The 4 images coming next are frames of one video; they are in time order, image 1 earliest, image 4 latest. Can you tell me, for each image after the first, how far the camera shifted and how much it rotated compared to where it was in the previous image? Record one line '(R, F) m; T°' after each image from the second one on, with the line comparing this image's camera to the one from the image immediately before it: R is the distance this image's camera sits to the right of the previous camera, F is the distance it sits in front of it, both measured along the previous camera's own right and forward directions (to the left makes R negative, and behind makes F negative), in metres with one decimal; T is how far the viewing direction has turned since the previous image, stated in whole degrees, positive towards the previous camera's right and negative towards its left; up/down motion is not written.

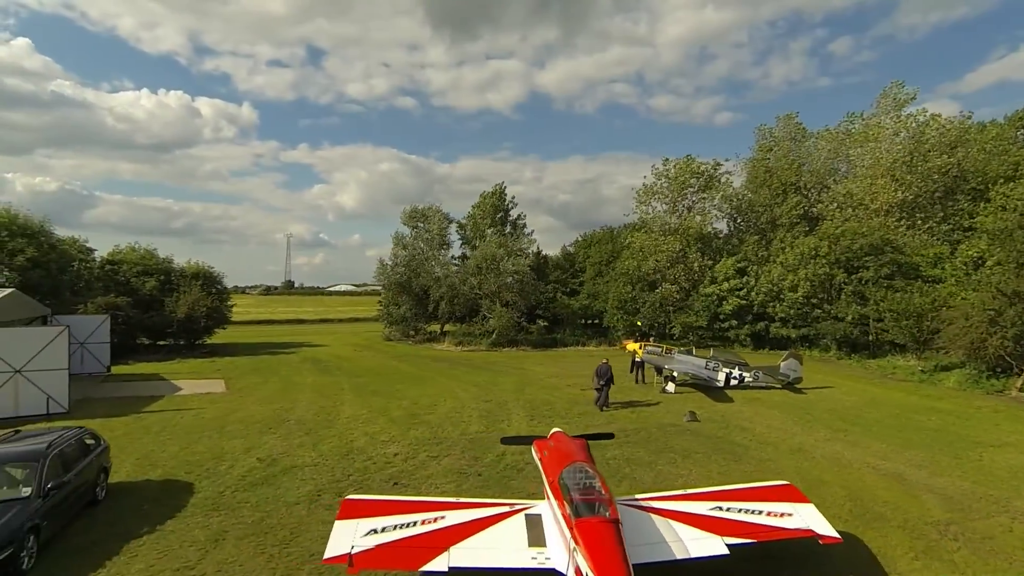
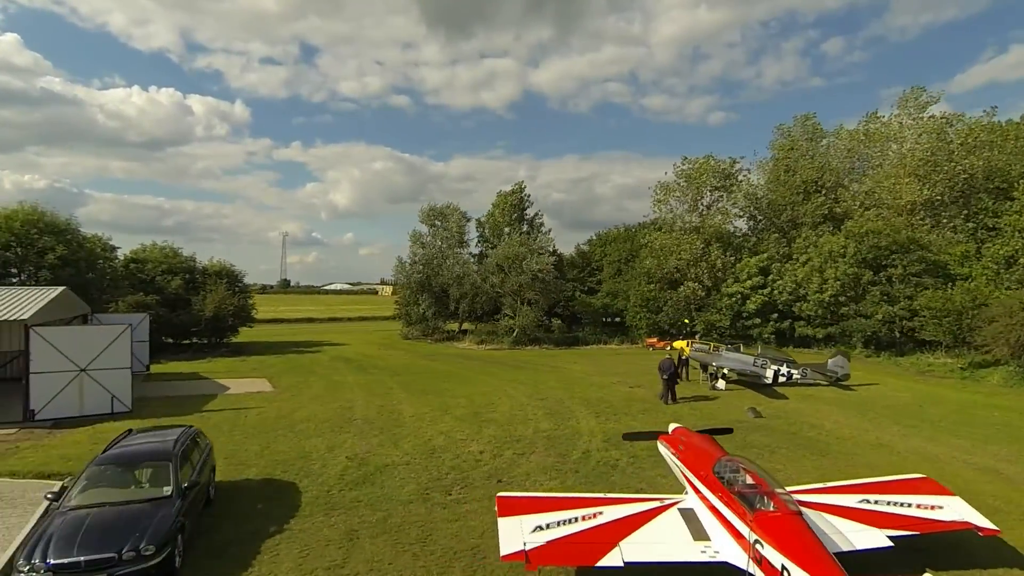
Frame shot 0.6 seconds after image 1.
(-2.1, 0.0) m; +1°
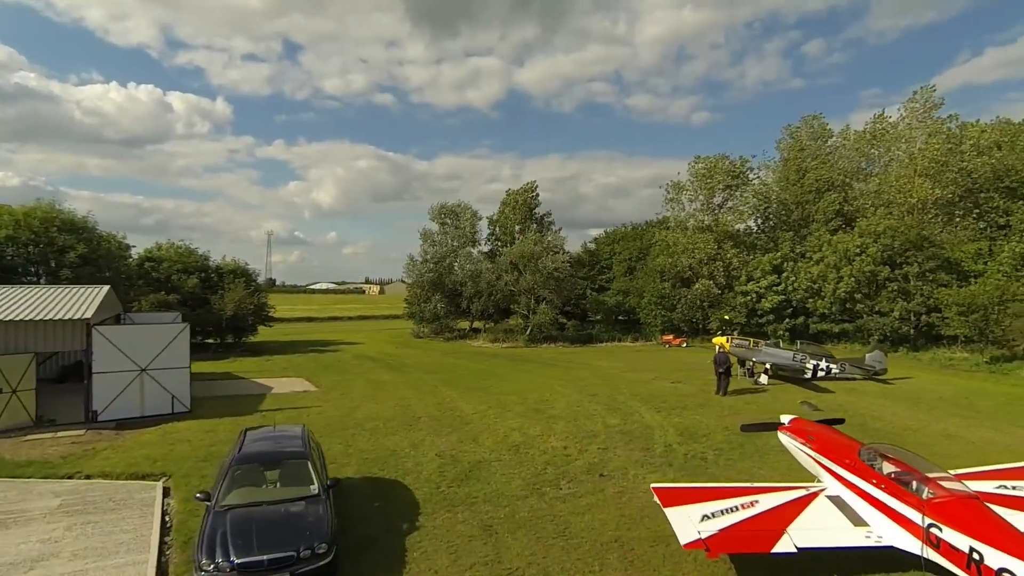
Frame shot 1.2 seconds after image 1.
(-2.2, 0.0) m; +2°
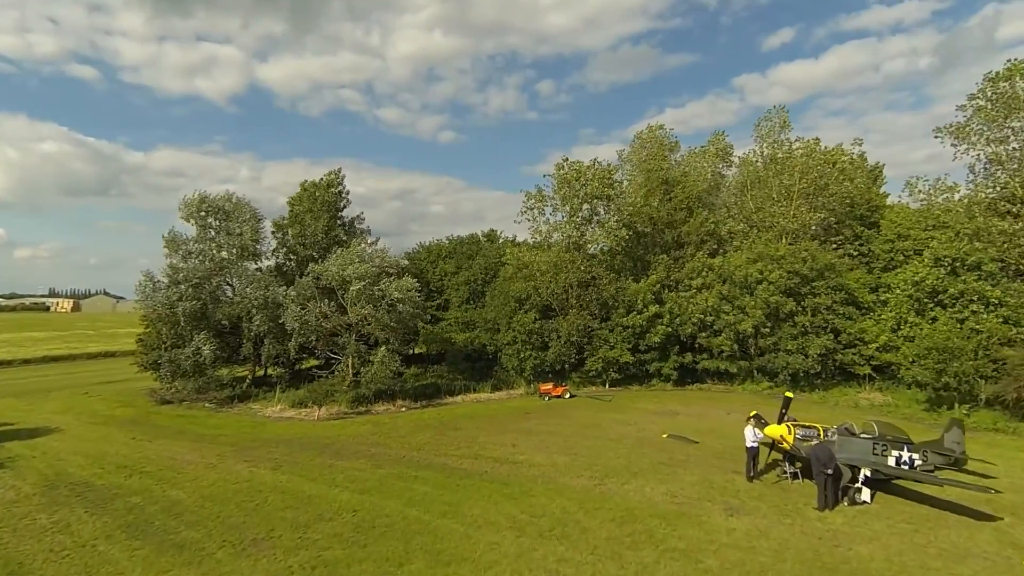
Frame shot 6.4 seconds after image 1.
(-3.6, +12.3) m; +25°
